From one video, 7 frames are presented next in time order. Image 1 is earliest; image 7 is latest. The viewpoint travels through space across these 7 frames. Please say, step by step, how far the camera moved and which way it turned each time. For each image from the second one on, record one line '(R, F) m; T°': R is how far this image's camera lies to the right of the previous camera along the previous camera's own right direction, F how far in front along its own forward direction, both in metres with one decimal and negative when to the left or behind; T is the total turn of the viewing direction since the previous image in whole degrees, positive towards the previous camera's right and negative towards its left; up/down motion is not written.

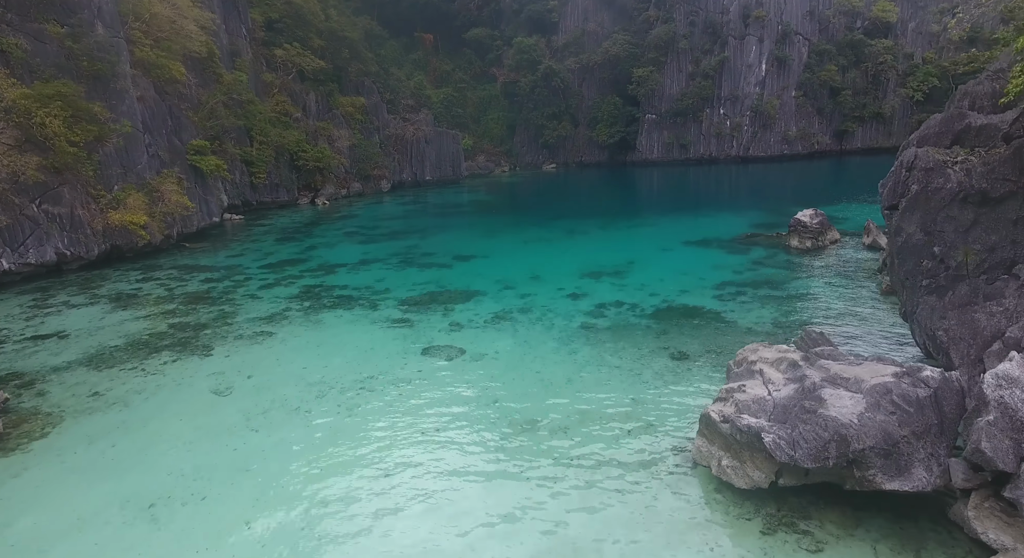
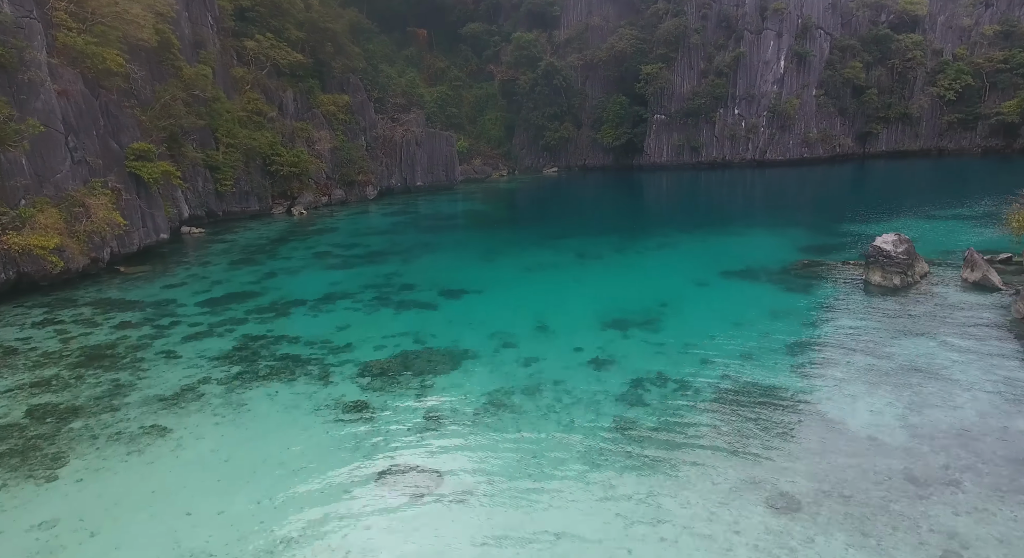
(-0.1, +3.4) m; 0°
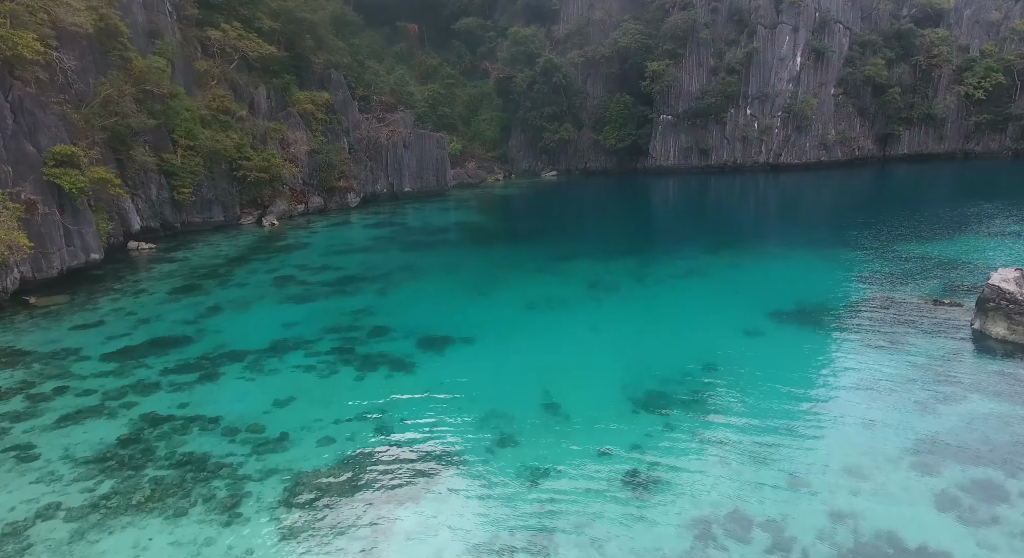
(-0.1, +3.1) m; 0°
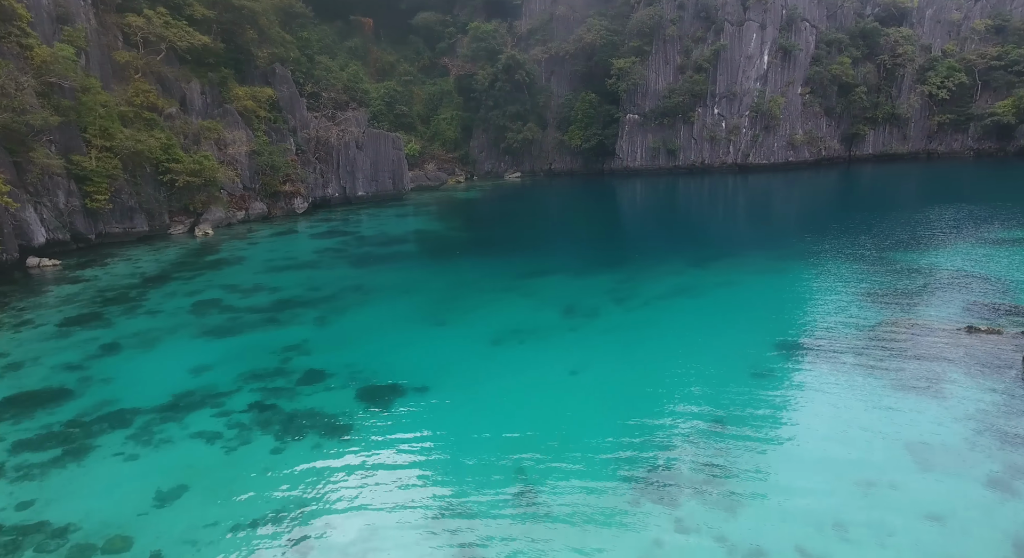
(0.0, +2.1) m; +3°
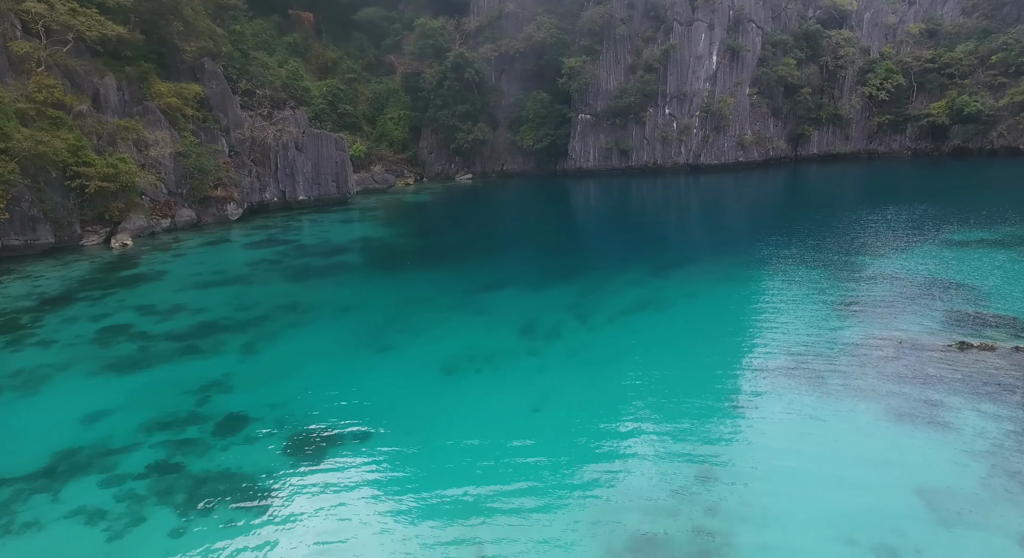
(0.0, +1.3) m; +4°
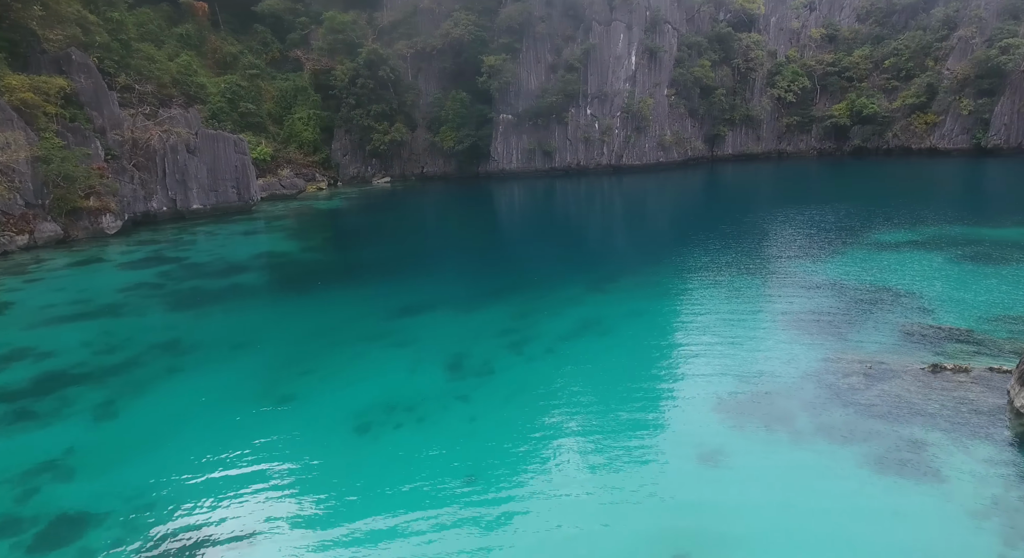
(-0.1, +1.7) m; +7°
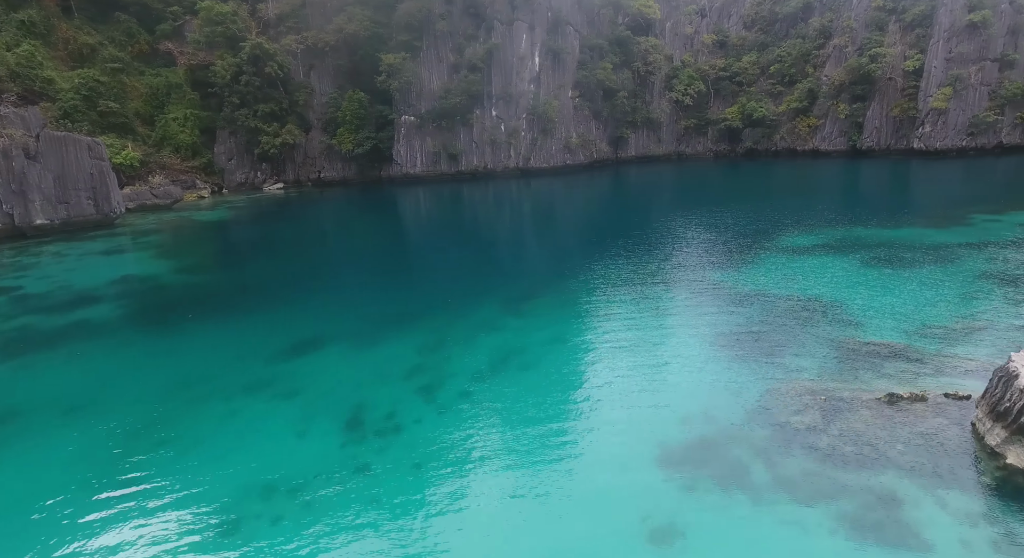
(-0.1, +1.7) m; +9°
